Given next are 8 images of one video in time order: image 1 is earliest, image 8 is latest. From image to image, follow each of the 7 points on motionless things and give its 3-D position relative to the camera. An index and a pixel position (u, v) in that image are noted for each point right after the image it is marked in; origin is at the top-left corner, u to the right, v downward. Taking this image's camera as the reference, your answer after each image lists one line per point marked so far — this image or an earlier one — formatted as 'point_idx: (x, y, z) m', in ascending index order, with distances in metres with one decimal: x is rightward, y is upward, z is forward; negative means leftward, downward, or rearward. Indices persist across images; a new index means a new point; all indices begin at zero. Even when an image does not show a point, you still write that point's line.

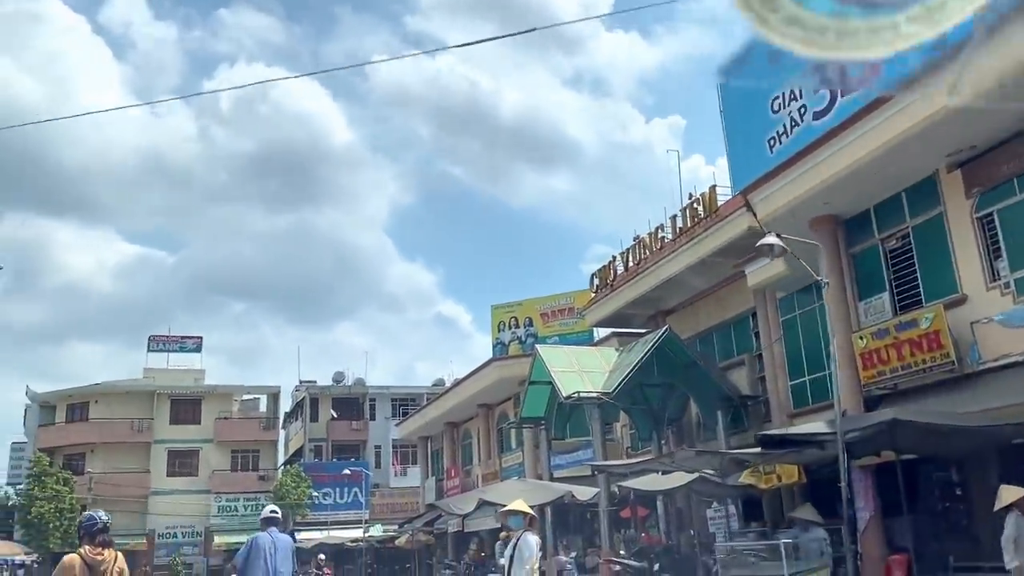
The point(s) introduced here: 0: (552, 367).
0: (+0.8, -1.6, +18.0) m
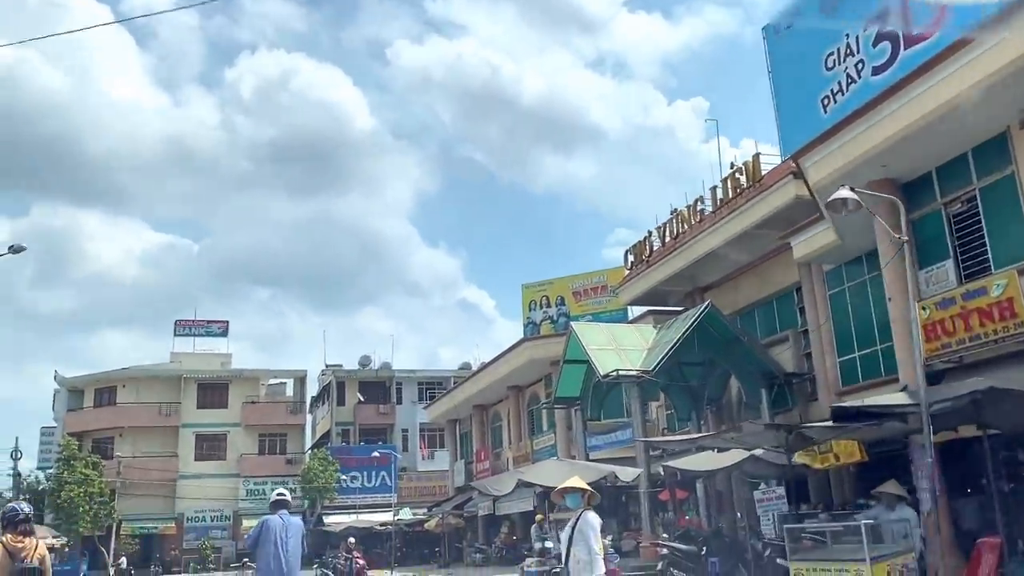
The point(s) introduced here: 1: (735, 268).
0: (+1.5, -1.1, +17.3) m
1: (+4.9, +0.5, +19.6) m
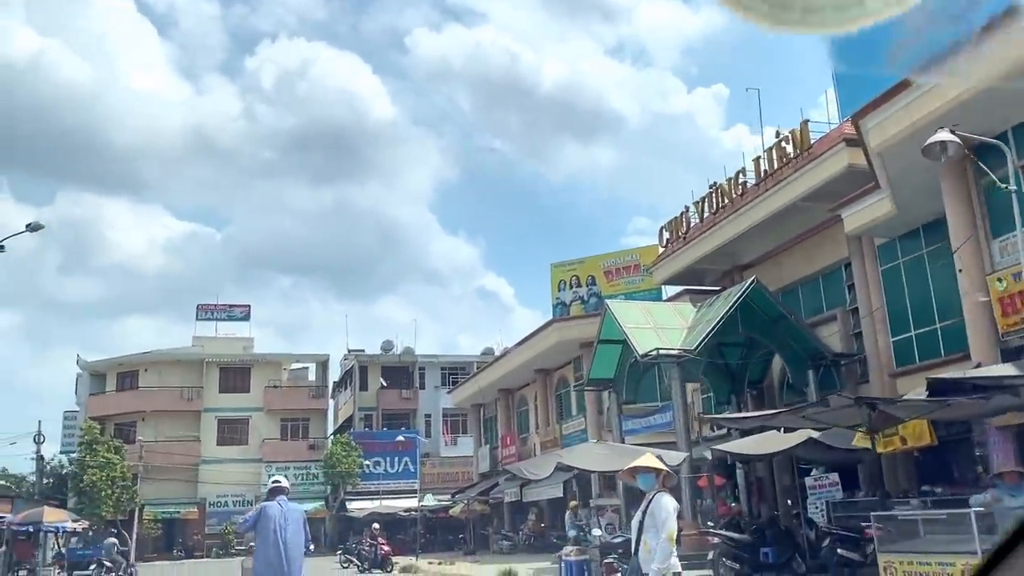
0: (+2.1, -0.6, +16.5) m
1: (+5.6, +0.9, +18.7) m
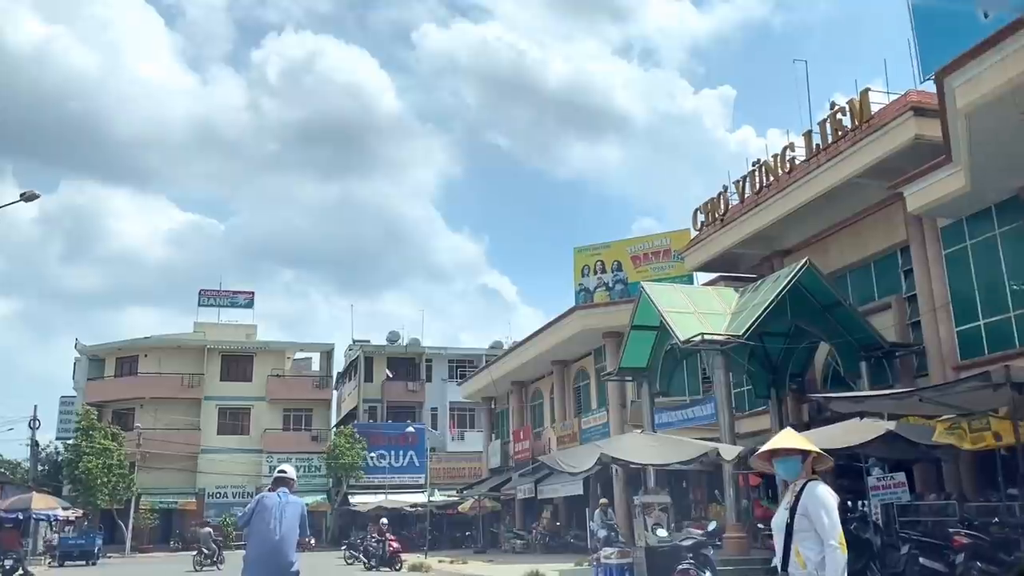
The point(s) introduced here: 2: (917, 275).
0: (+2.6, -0.3, +15.2) m
1: (+6.1, +1.2, +17.4) m
2: (+6.8, +0.2, +15.1) m
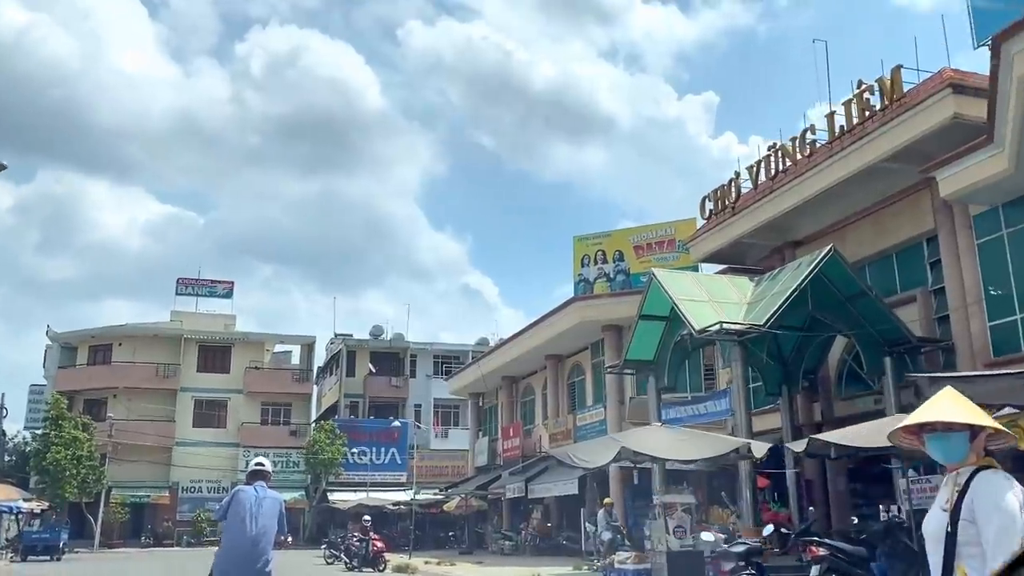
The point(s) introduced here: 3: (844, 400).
0: (+2.6, -0.1, +14.2) m
1: (+6.1, +1.3, +16.5) m
2: (+6.9, +0.3, +14.2) m
3: (+6.1, -2.1, +16.4) m
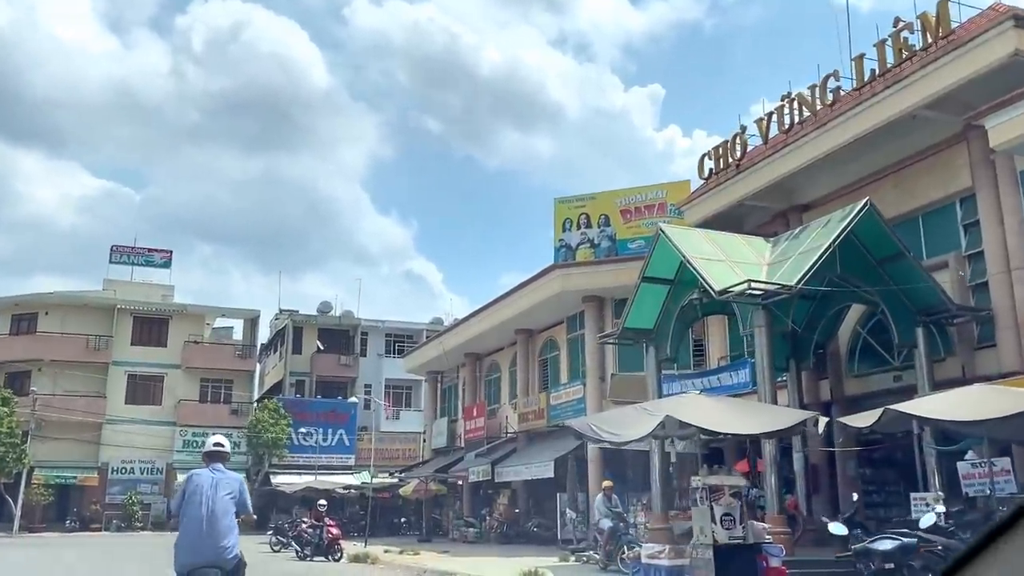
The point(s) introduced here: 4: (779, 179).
0: (+2.5, +0.5, +12.6) m
1: (+5.9, +1.9, +15.0) m
2: (+6.7, +0.9, +12.8) m
3: (+5.8, -1.5, +15.0) m
4: (+4.6, +1.9, +15.6) m
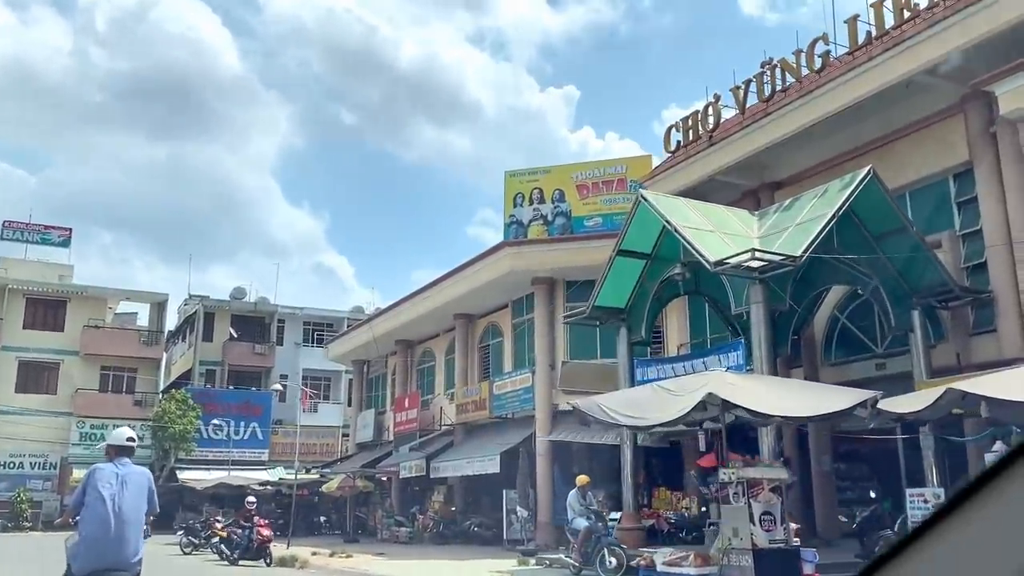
0: (+2.1, +0.9, +11.3) m
1: (+5.3, +2.2, +14.1) m
2: (+6.3, +1.1, +12.0) m
3: (+5.1, -1.2, +14.1) m
4: (+3.9, +2.2, +14.6) m
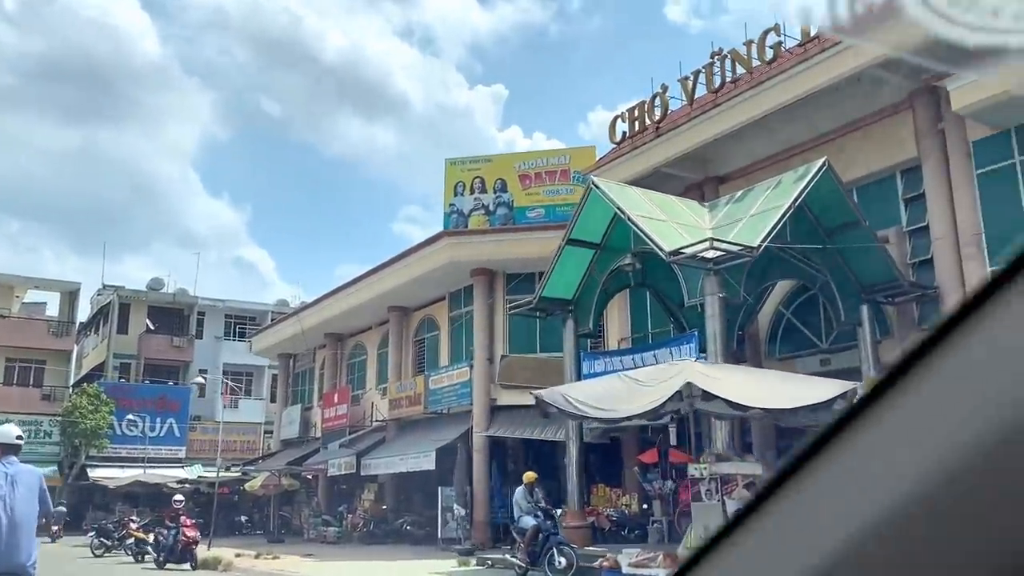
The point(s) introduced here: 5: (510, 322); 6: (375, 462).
0: (+1.4, +1.0, +11.0) m
1: (+4.4, +2.3, +14.0) m
2: (+5.6, +1.2, +12.0) m
3: (+4.2, -1.1, +14.0) m
4: (+3.1, +2.3, +14.4) m
5: (0.0, -0.7, +17.3) m
6: (-2.9, -3.7, +19.1) m
